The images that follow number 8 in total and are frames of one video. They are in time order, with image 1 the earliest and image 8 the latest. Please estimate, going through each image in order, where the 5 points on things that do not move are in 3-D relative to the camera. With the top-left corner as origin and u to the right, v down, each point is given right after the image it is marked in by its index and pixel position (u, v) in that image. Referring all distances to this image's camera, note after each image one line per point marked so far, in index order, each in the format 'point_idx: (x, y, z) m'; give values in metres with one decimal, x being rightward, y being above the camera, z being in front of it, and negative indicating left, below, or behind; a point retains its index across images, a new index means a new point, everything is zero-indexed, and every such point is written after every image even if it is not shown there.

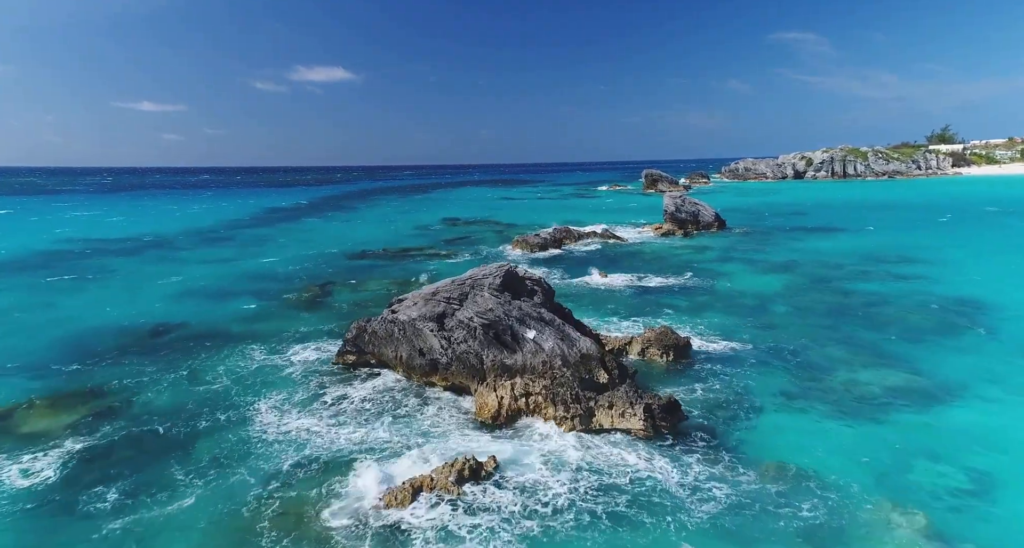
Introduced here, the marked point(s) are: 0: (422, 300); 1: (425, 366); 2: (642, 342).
0: (-2.9, -0.8, +17.7) m
1: (-2.7, -2.8, +16.6) m
2: (+4.6, -2.4, +19.0) m
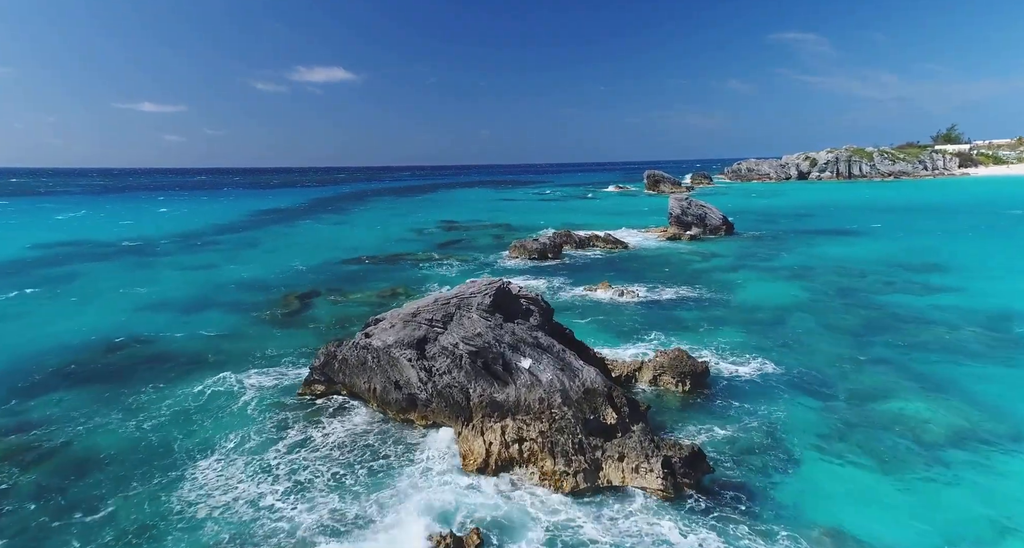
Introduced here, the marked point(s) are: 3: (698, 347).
0: (-3.2, -1.4, +15.3) m
1: (-2.9, -3.3, +14.2) m
2: (+4.3, -2.9, +16.6) m
3: (+6.7, -2.6, +19.4) m
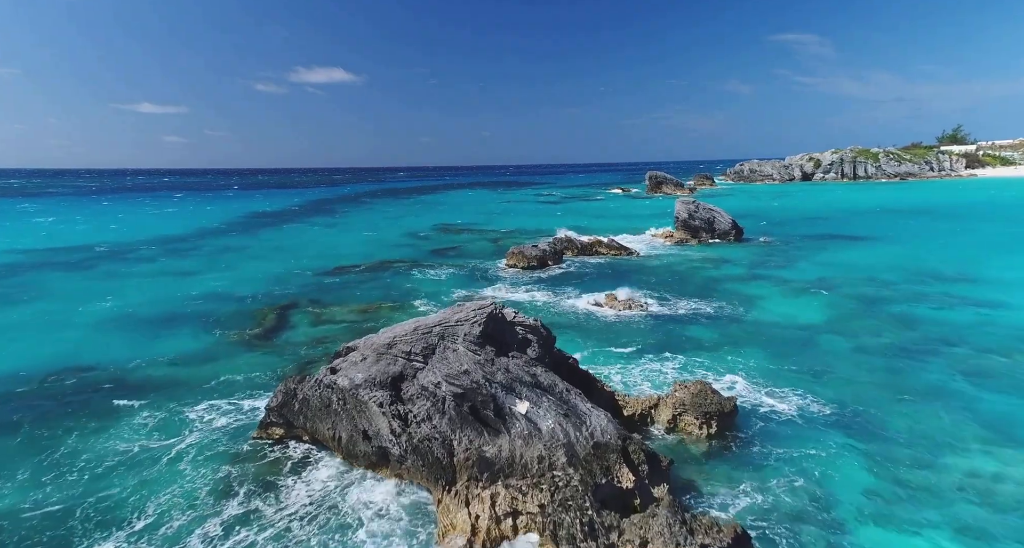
0: (-3.3, -1.9, +12.8) m
1: (-3.1, -3.9, +11.7) m
2: (+4.2, -3.5, +14.1) m
3: (+6.6, -3.2, +16.9) m
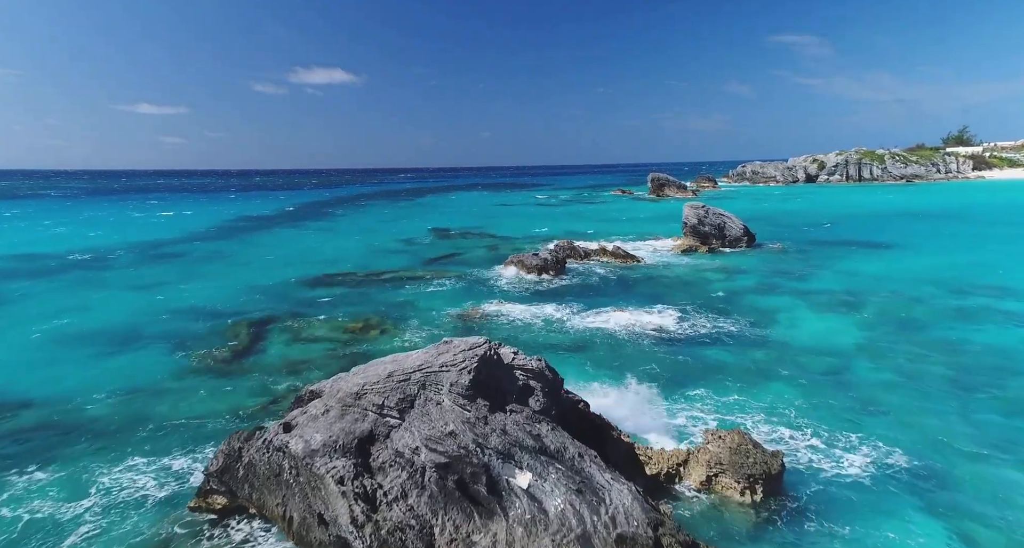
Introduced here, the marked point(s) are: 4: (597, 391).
0: (-3.3, -2.5, +10.2) m
1: (-3.1, -4.5, +9.1) m
2: (+4.2, -4.1, +11.5) m
3: (+6.5, -3.8, +14.4) m
4: (+2.6, -3.5, +16.2) m
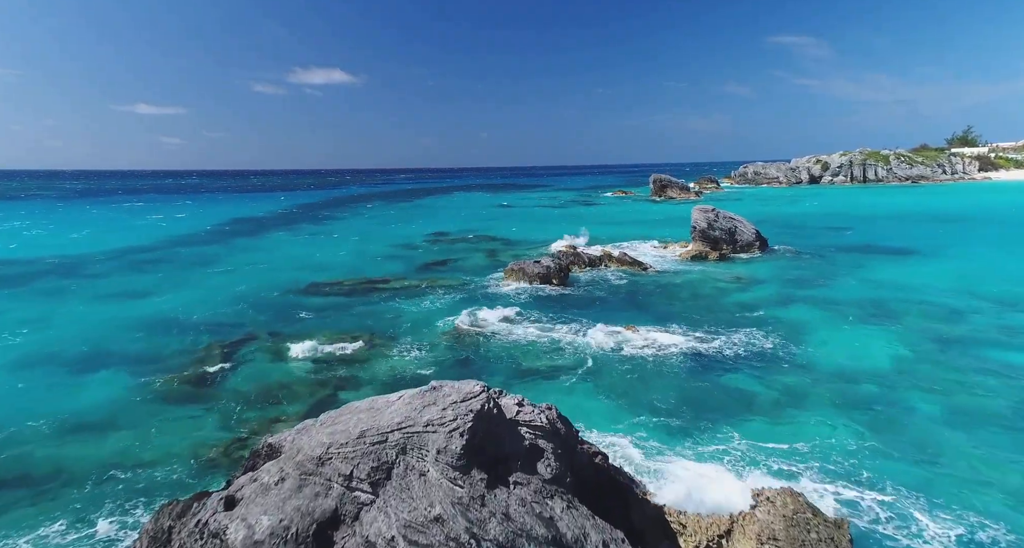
0: (-3.3, -3.0, +8.0) m
1: (-3.0, -5.0, +6.9) m
2: (+4.2, -4.6, +9.3) m
3: (+6.6, -4.3, +12.1) m
4: (+2.6, -4.0, +13.9) m
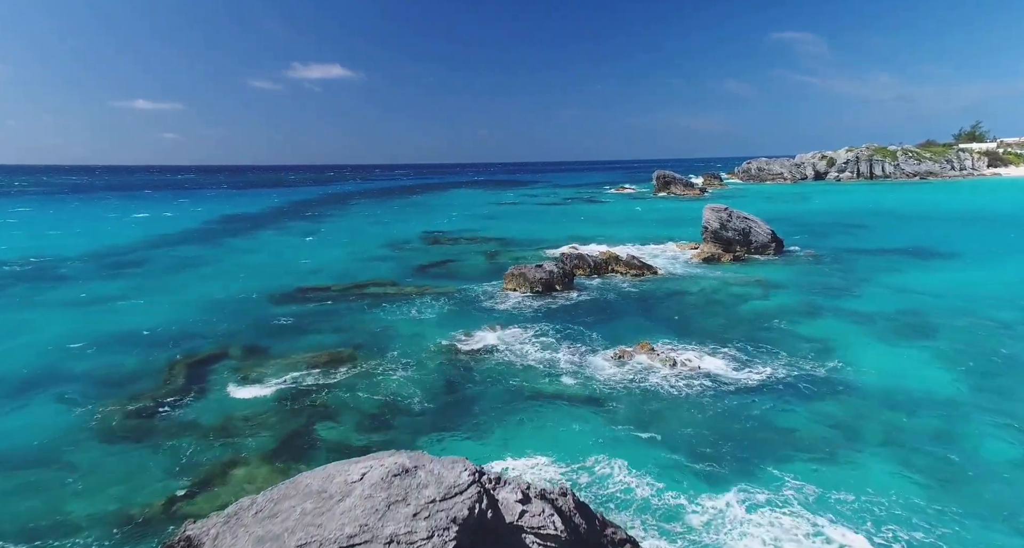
0: (-3.3, -3.6, +5.5) m
1: (-3.0, -5.5, +4.3) m
2: (+4.2, -5.1, +6.8) m
3: (+6.6, -4.8, +9.6) m
4: (+2.6, -4.5, +11.4) m
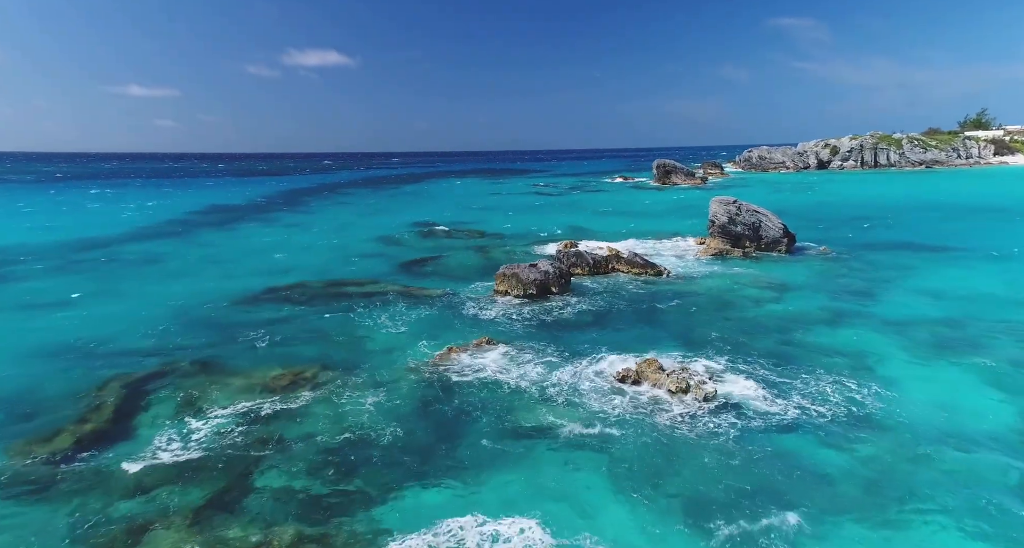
0: (-3.6, -4.1, +2.9) m
1: (-3.3, -6.1, +1.8) m
2: (+3.9, -5.6, +4.2) m
3: (+6.3, -5.3, +7.1) m
4: (+2.3, -4.9, +8.9) m
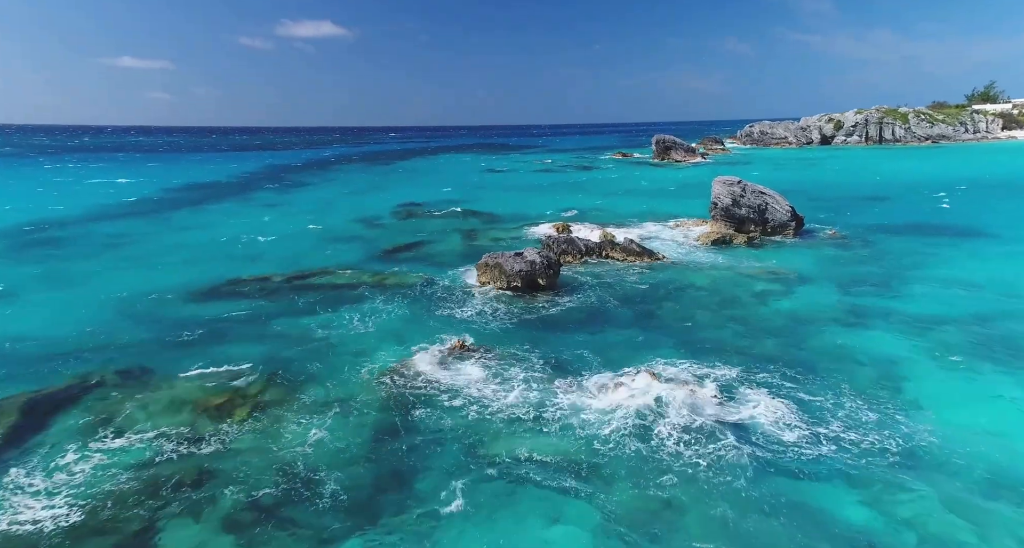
0: (-4.3, -4.8, +0.5) m
1: (-4.0, -6.9, -0.5) m
2: (+3.2, -6.2, +2.0) m
3: (+5.5, -5.8, +4.8) m
4: (+1.5, -5.3, +6.5) m
